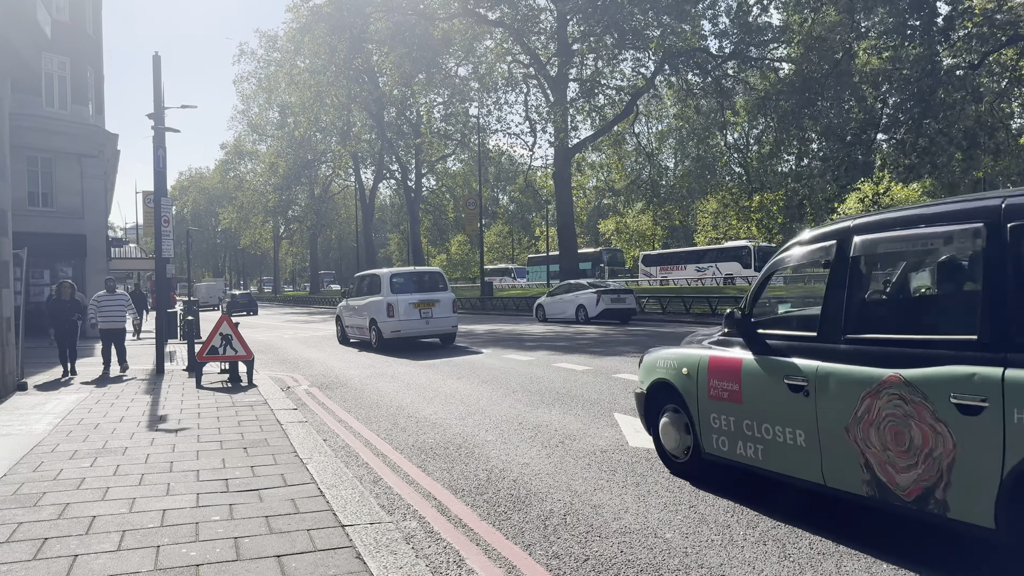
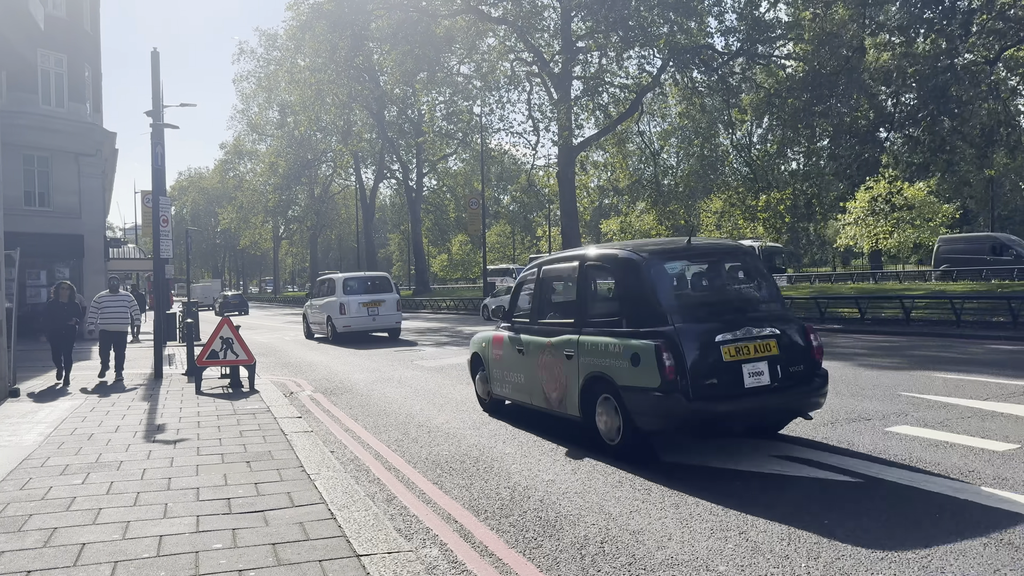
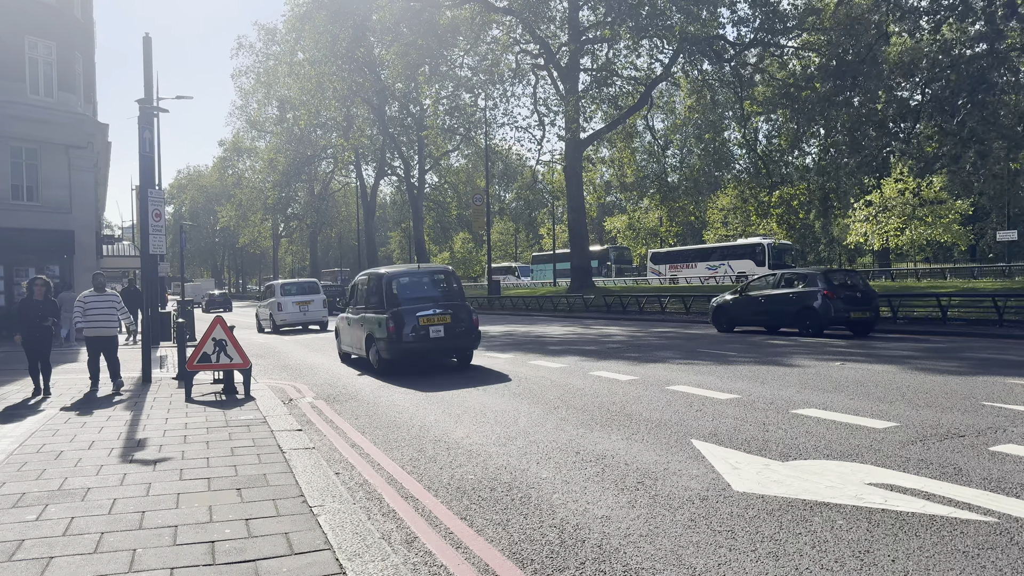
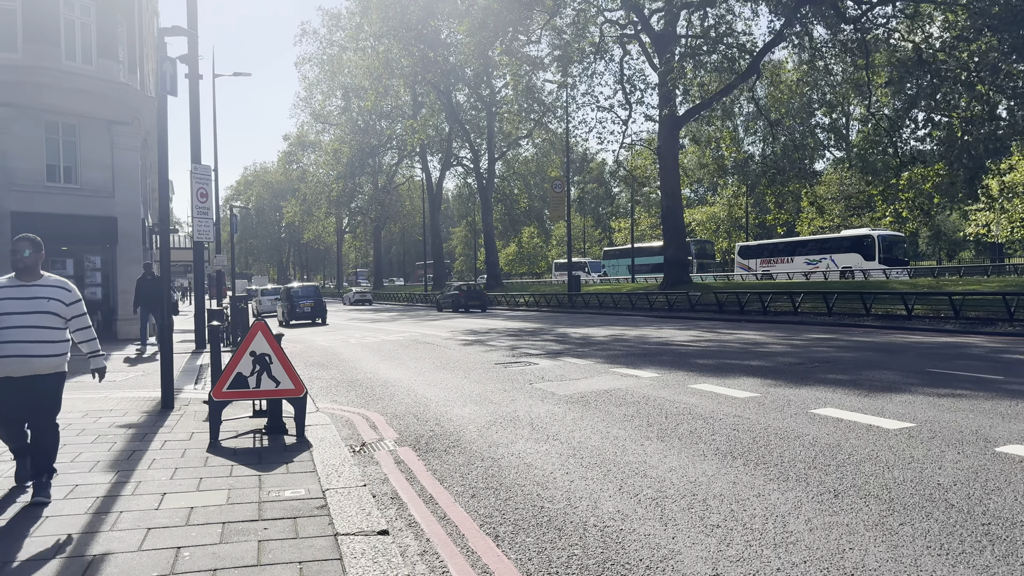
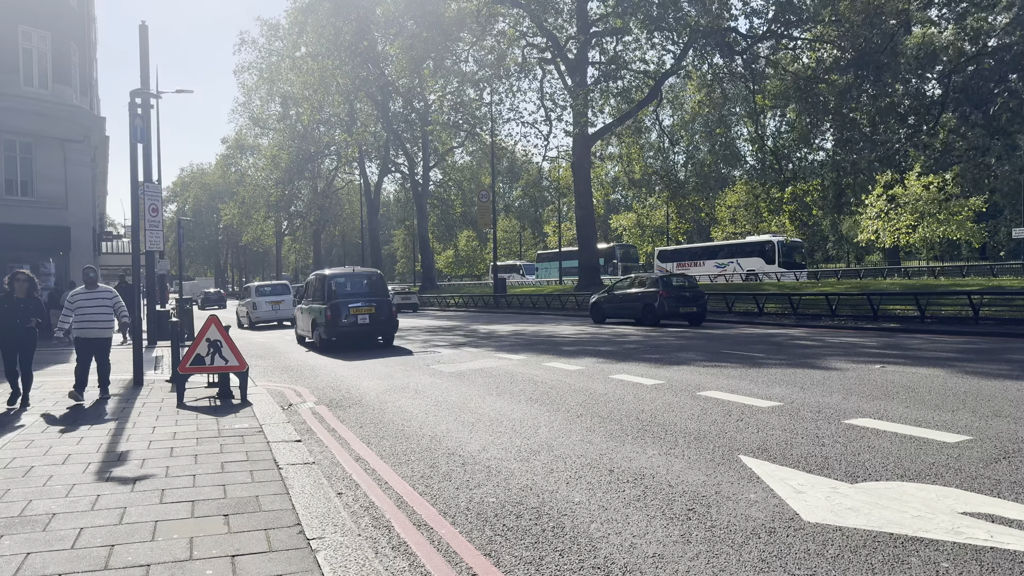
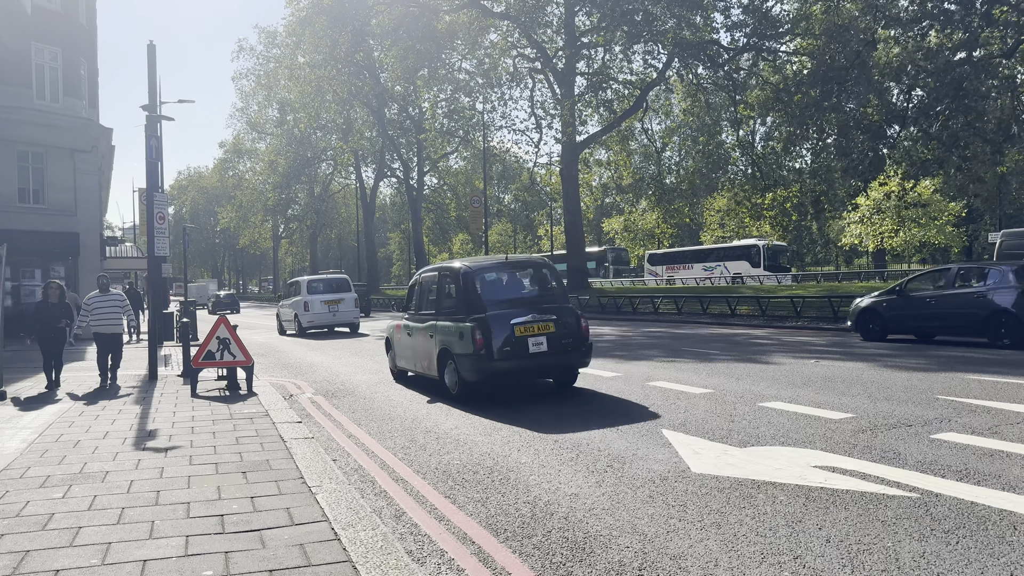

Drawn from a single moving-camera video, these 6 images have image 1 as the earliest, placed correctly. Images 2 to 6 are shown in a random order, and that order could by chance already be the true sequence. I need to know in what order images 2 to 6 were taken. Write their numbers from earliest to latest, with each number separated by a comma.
2, 6, 3, 5, 4
